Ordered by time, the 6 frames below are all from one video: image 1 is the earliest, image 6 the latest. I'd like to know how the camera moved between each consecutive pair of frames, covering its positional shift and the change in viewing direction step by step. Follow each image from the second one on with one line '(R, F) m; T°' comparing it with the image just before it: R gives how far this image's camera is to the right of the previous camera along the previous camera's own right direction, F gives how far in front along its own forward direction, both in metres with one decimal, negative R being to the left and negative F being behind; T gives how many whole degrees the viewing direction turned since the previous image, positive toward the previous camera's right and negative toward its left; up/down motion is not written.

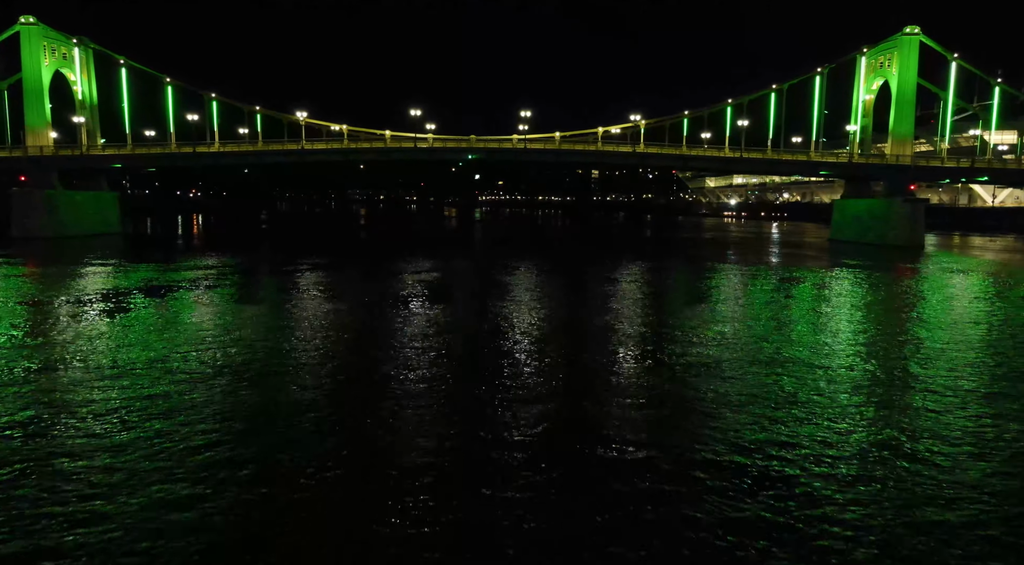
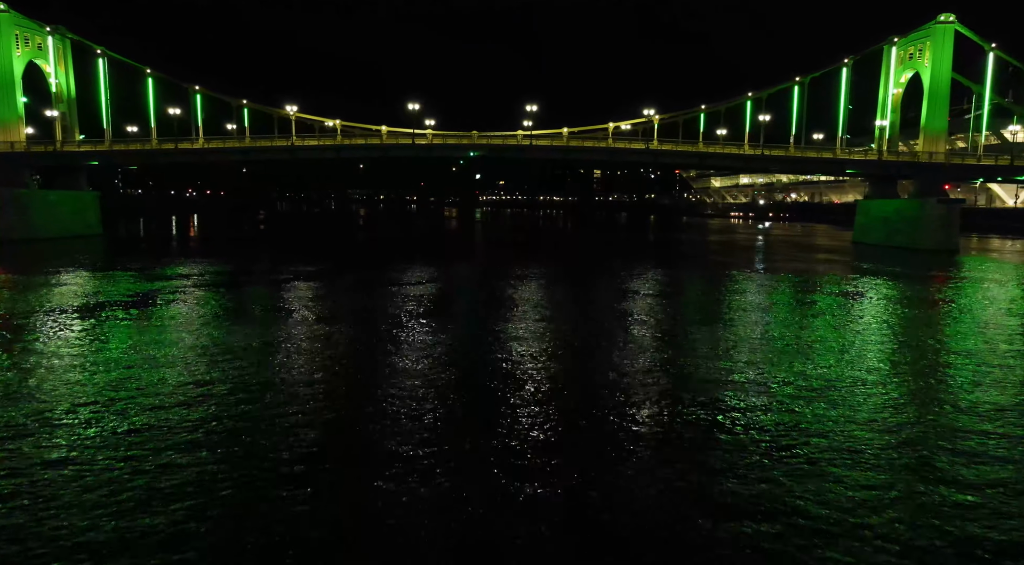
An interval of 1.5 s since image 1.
(-0.1, +1.3) m; 0°
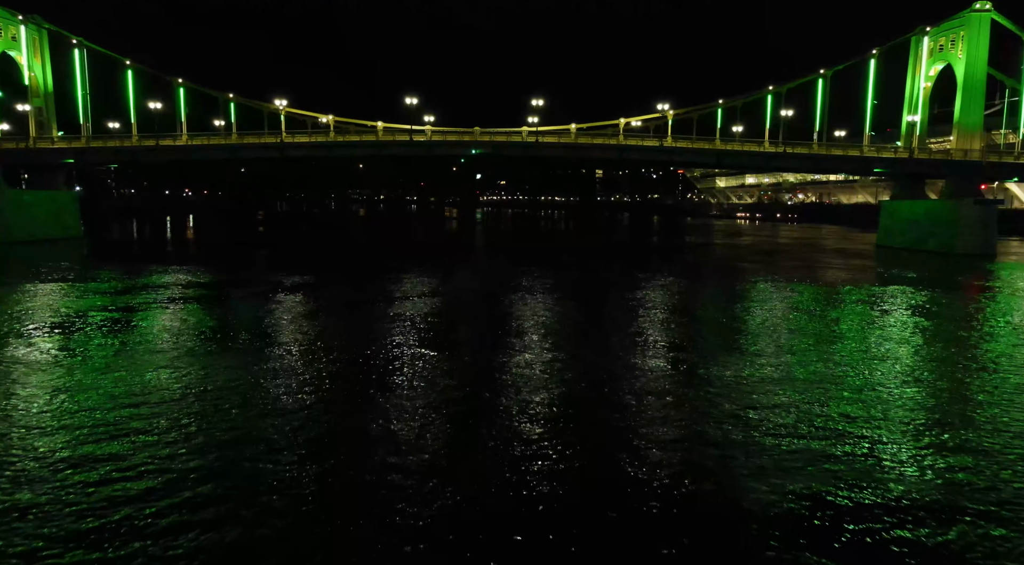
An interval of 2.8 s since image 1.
(-0.1, +1.2) m; 0°
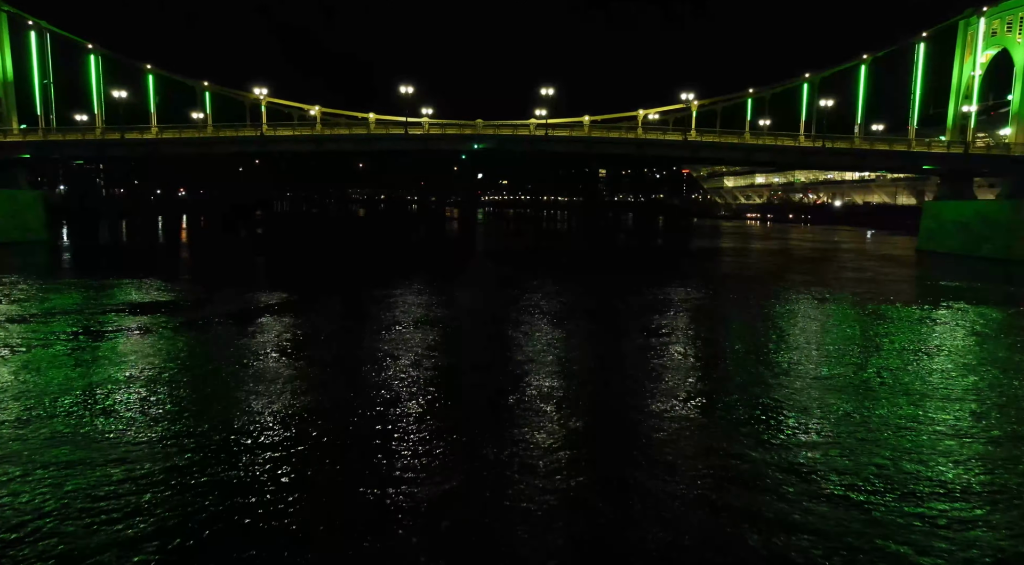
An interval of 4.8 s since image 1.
(-0.1, +1.8) m; 0°
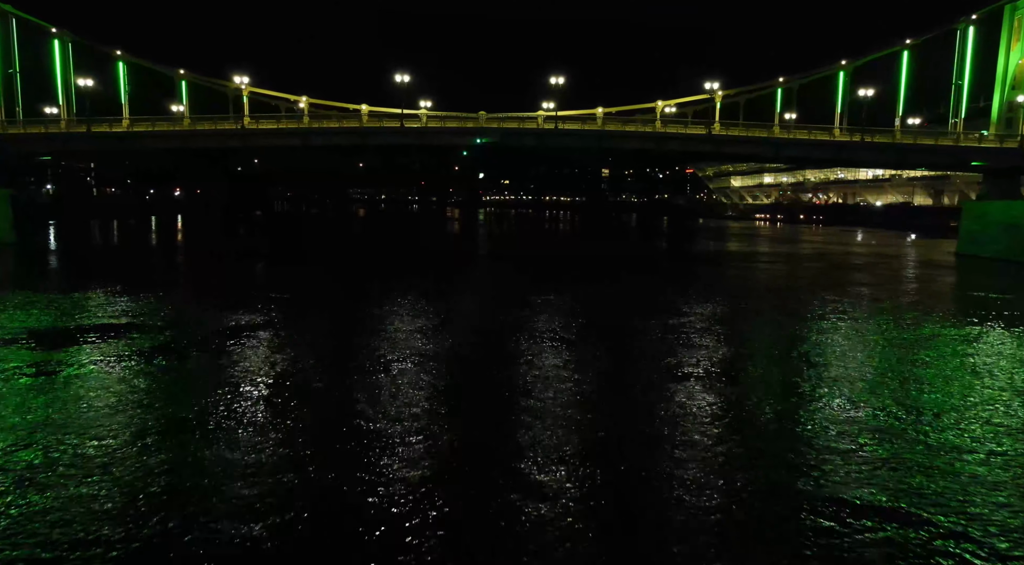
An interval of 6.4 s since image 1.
(-0.1, +1.4) m; 0°
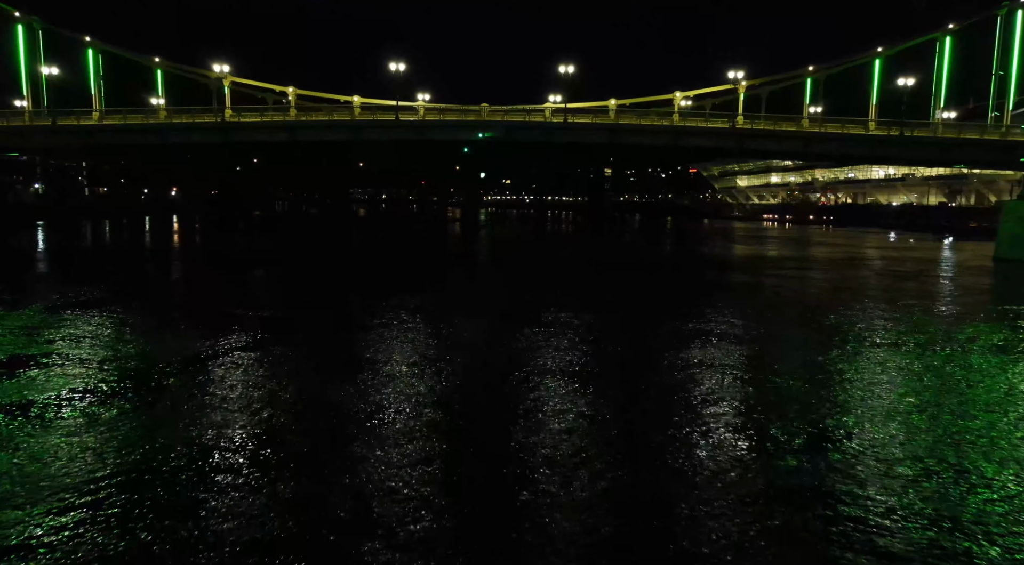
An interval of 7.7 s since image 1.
(-0.1, +1.2) m; 0°
